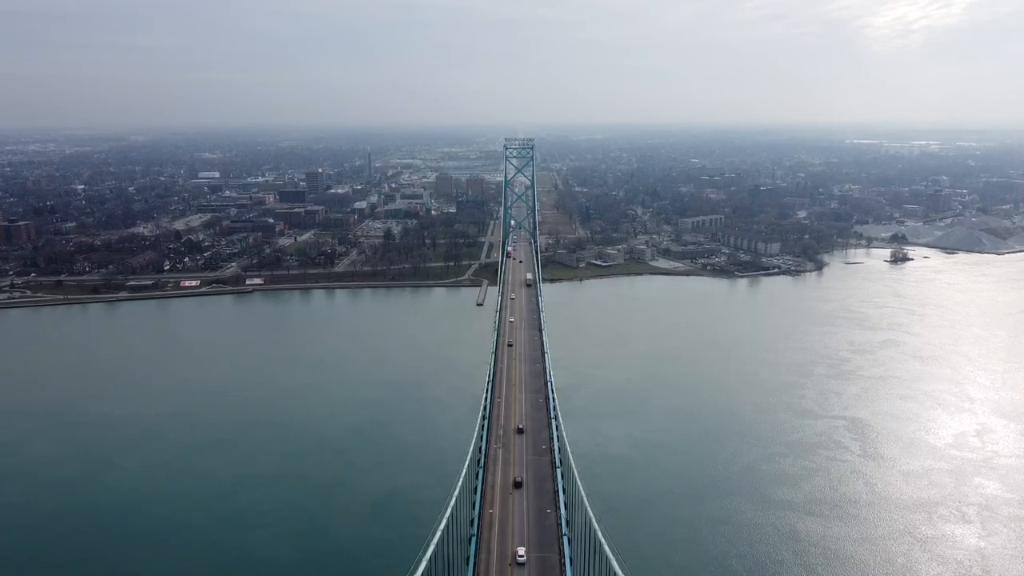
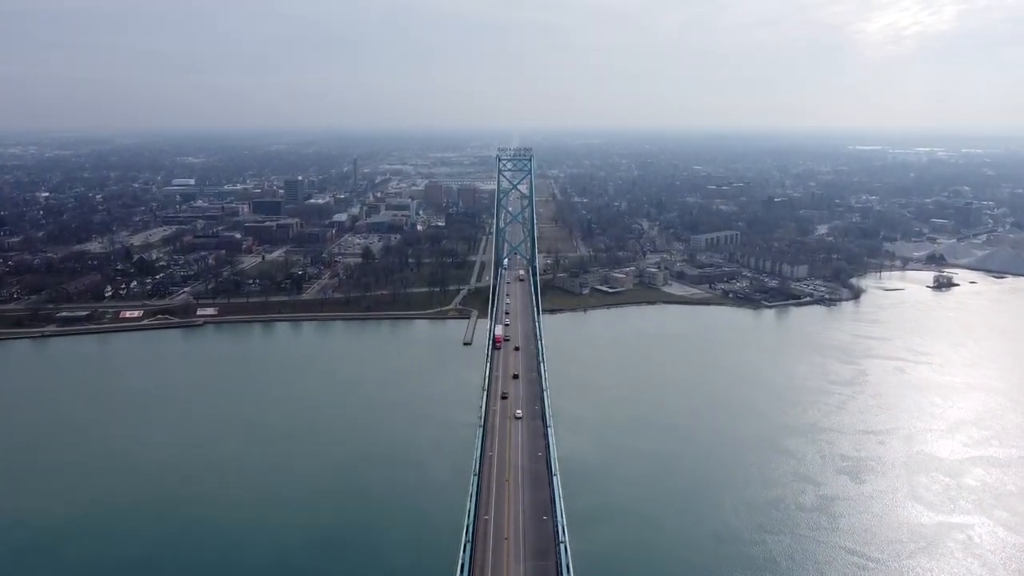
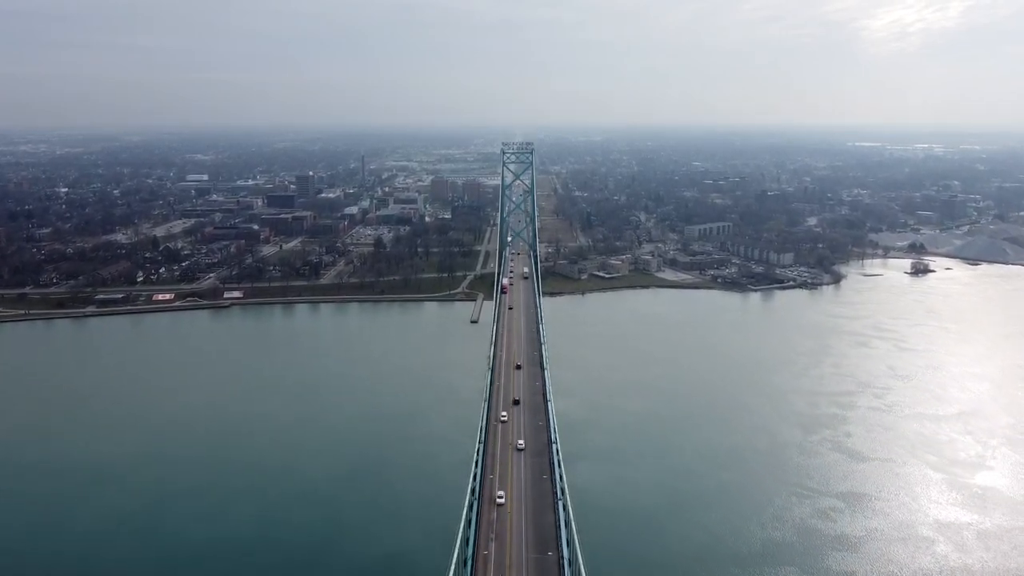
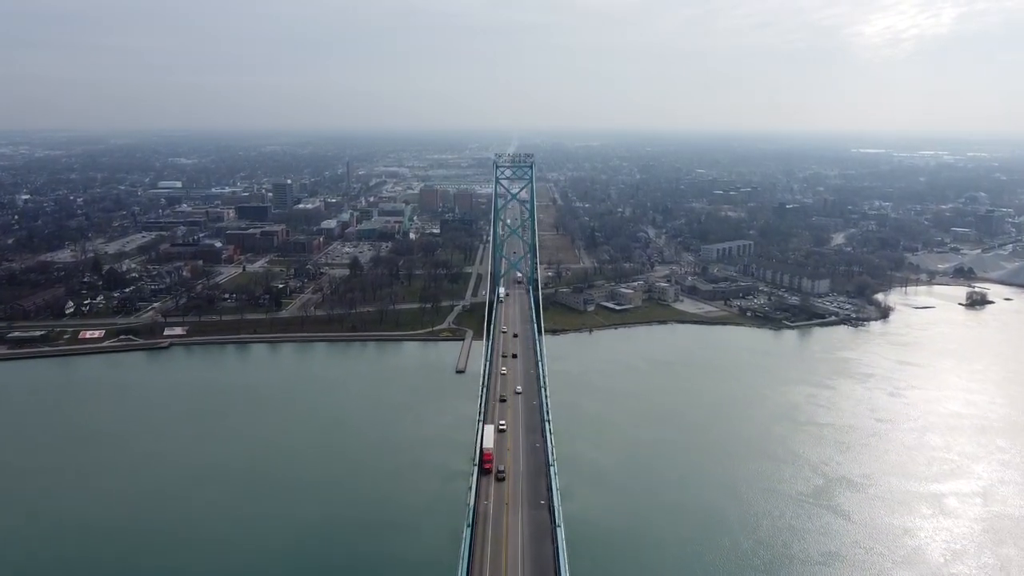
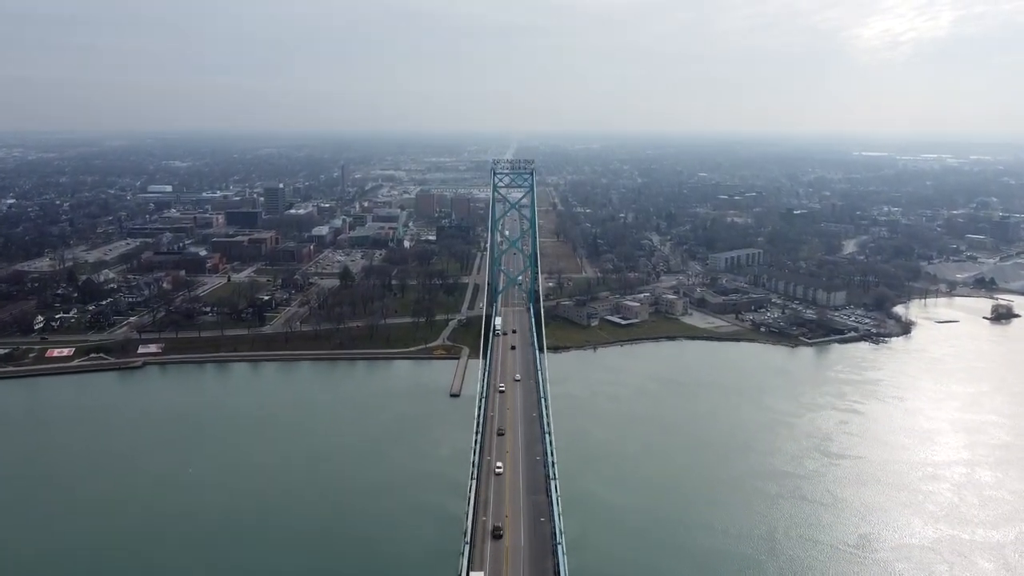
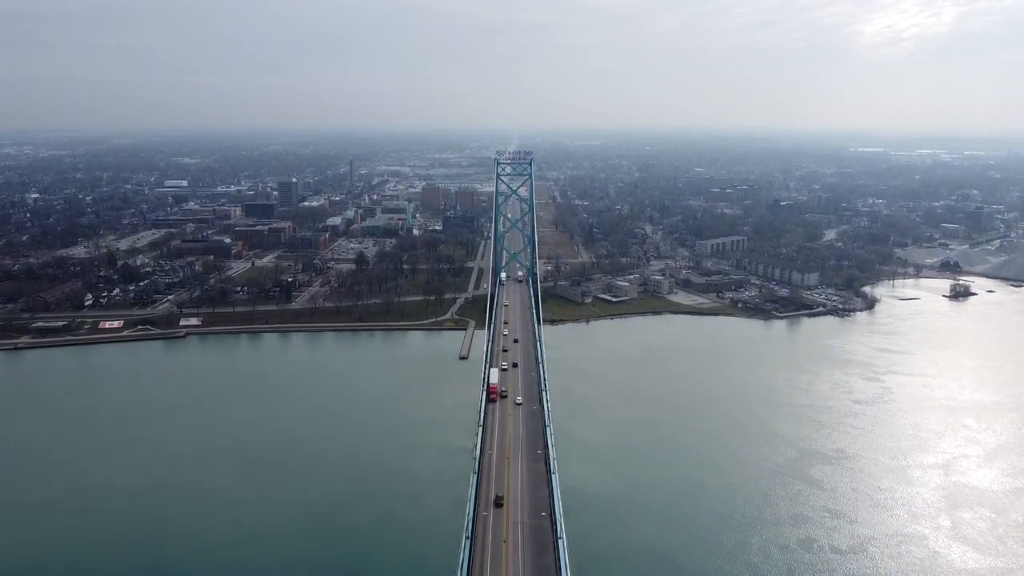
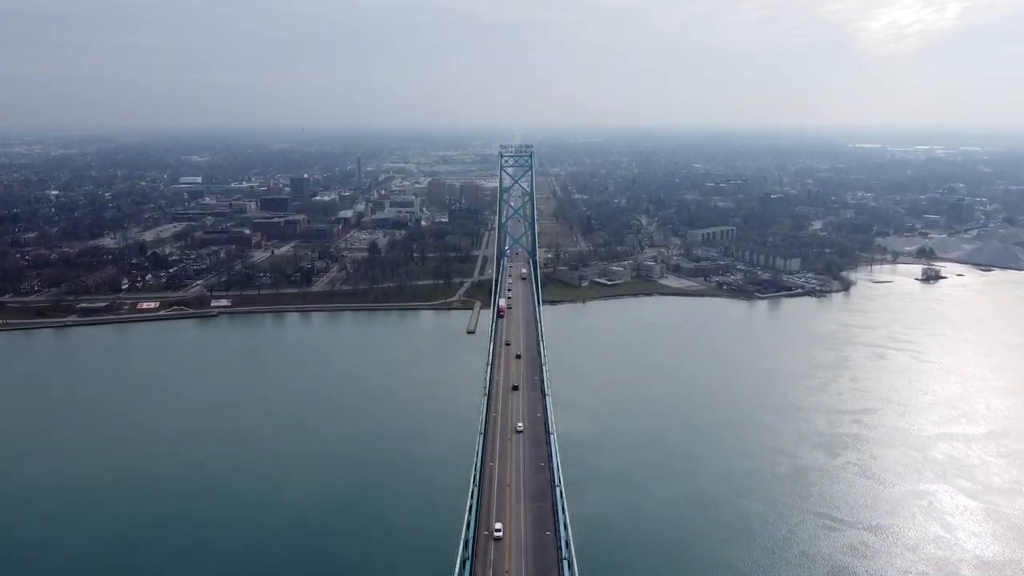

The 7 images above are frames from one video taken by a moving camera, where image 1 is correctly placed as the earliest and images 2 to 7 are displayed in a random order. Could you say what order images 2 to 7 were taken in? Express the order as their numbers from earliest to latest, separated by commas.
3, 7, 2, 6, 4, 5
